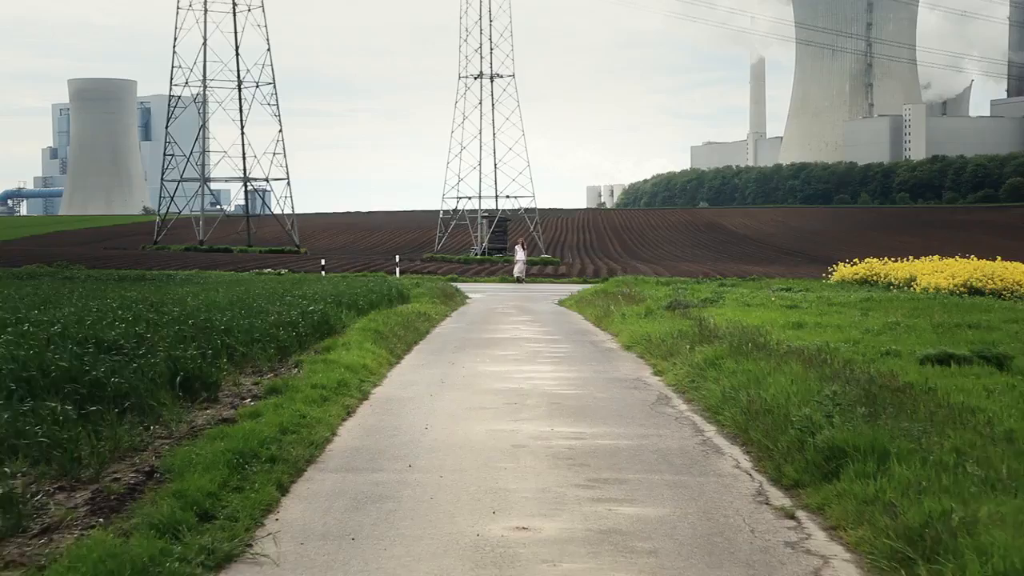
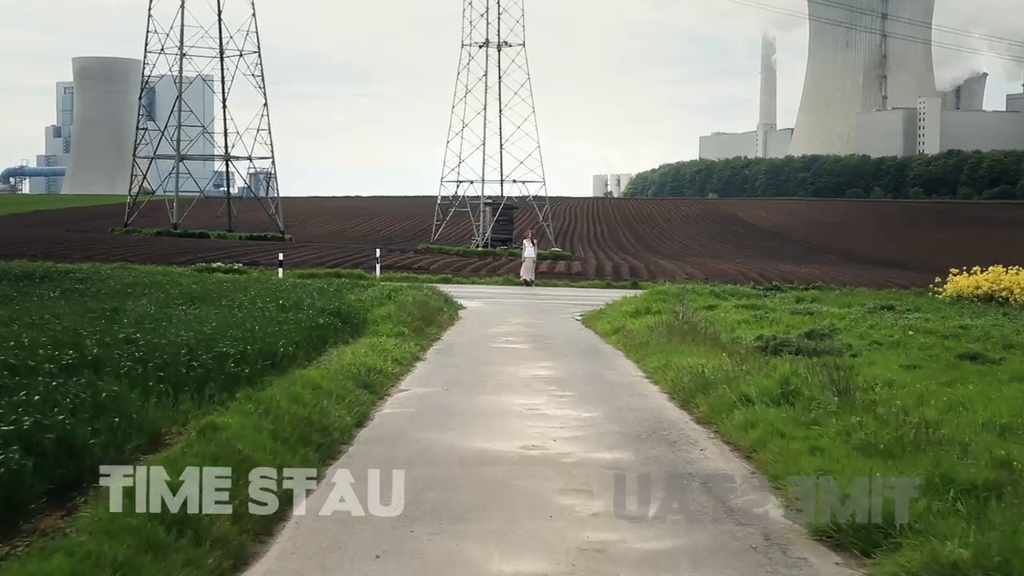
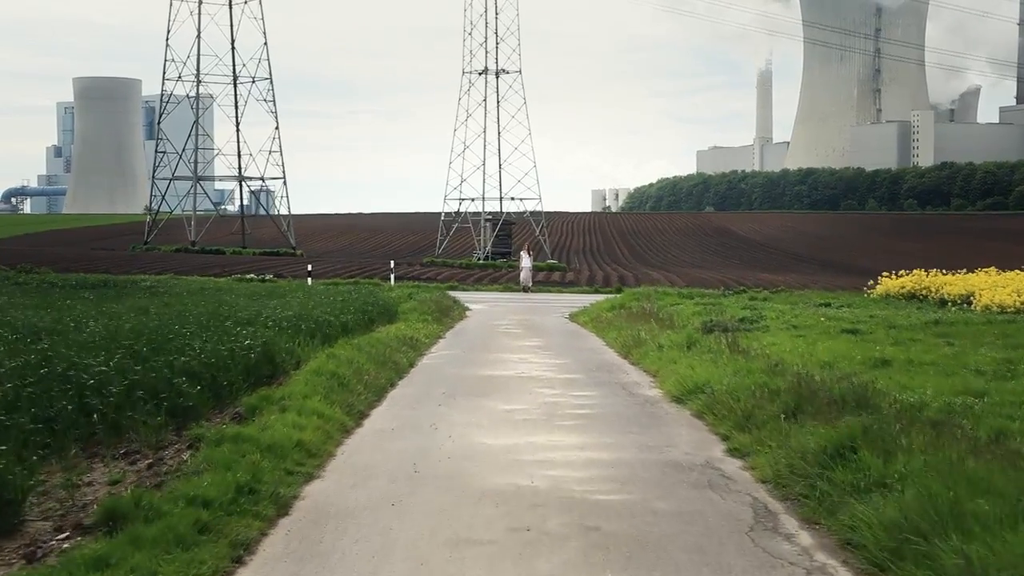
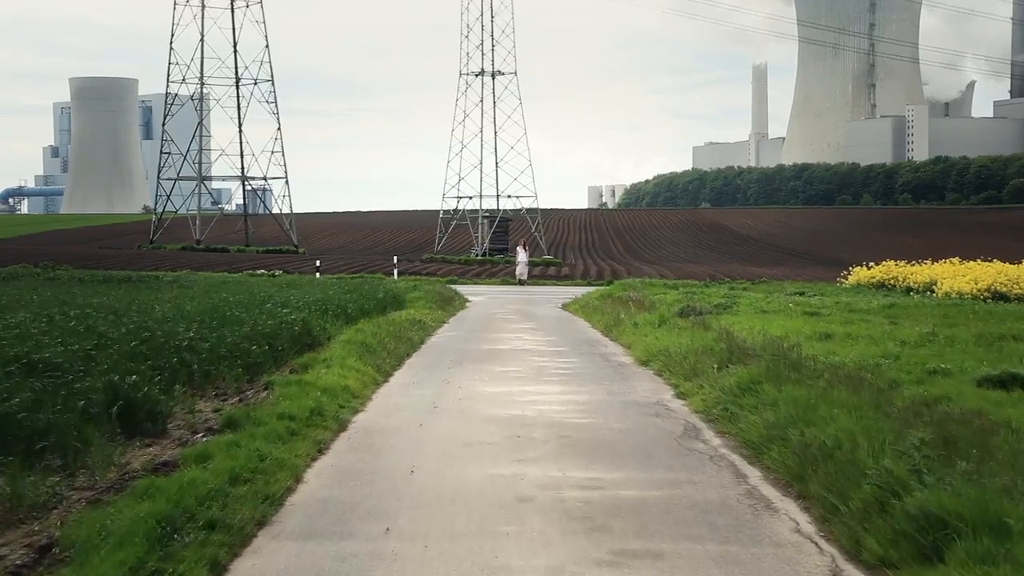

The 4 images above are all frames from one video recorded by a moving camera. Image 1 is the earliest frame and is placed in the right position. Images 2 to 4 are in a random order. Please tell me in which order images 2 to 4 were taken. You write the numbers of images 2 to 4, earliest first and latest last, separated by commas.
4, 3, 2
